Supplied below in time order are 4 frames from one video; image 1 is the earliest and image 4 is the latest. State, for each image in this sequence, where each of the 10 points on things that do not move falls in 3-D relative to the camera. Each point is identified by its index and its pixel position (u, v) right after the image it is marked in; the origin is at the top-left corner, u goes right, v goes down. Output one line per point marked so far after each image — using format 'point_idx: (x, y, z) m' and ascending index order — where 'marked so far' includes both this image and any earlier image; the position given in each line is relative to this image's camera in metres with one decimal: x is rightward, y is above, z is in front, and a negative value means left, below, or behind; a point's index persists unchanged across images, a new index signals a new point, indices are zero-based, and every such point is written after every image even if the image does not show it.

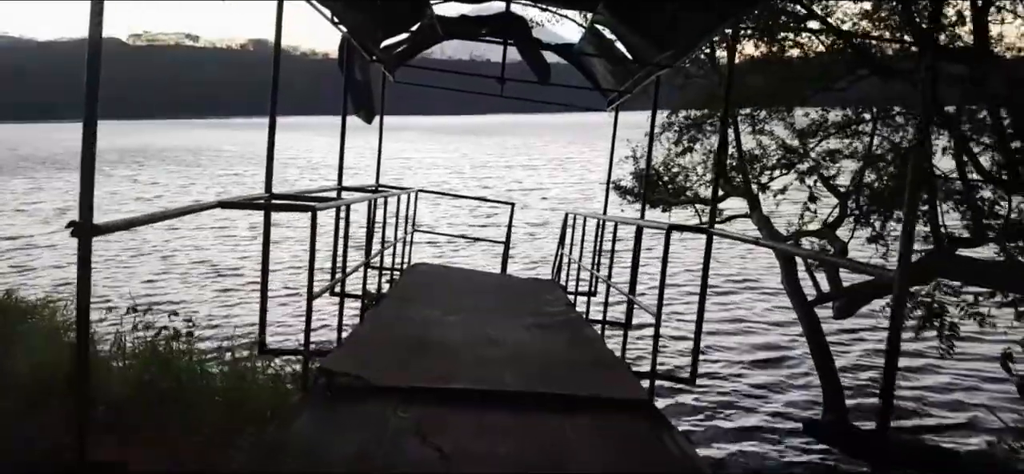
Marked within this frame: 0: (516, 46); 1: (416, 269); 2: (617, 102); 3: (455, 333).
0: (0.0, +1.6, +8.4) m
1: (-0.8, -0.3, +8.3) m
2: (+1.0, +1.3, +9.4) m
3: (-0.3, -0.5, +5.5) m
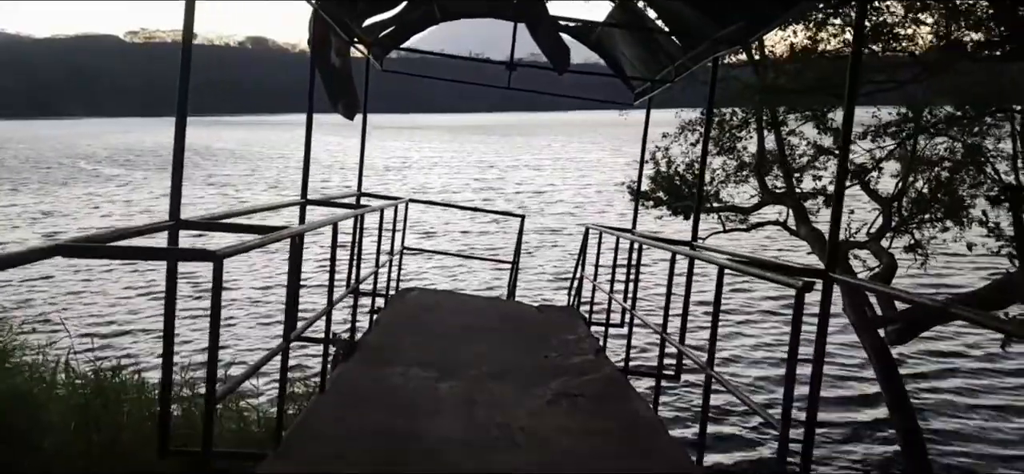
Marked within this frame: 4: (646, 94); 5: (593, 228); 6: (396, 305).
0: (+0.1, +1.5, +6.9) m
1: (-0.8, -0.4, +6.9) m
2: (+1.1, +1.2, +7.9) m
3: (-0.2, -0.7, +4.0) m
4: (+1.1, +1.2, +7.9) m
5: (+0.6, +0.1, +7.4) m
6: (-0.8, -0.4, +6.4) m
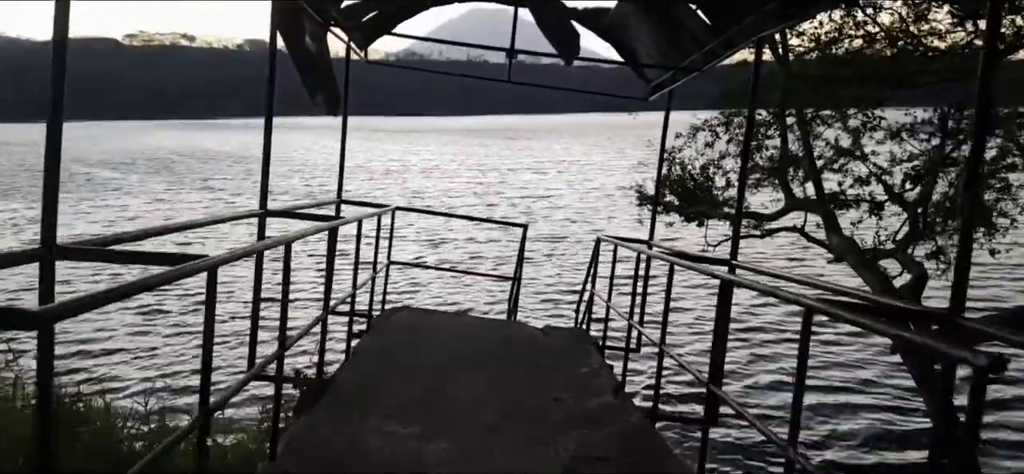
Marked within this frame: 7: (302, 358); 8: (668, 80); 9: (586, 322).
0: (+0.1, +1.4, +6.1) m
1: (-0.8, -0.5, +6.0) m
2: (+1.1, +1.1, +7.1) m
3: (-0.2, -0.7, +3.1) m
4: (+1.1, +1.1, +7.0) m
5: (+0.6, 0.0, +6.5) m
6: (-0.8, -0.5, +5.5) m
7: (-3.0, -1.8, +13.8) m
8: (+1.1, +1.1, +6.9) m
9: (+0.6, -0.6, +7.4) m
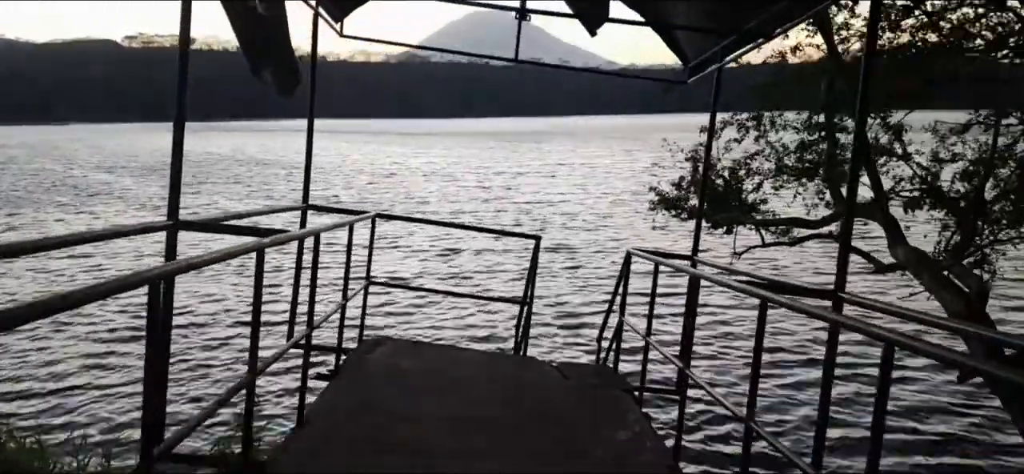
0: (+0.2, +1.3, +4.8) m
1: (-0.7, -0.6, +4.8) m
2: (+1.1, +1.0, +5.8) m
3: (-0.2, -0.8, +1.9) m
4: (+1.1, +1.0, +5.8) m
5: (+0.7, -0.1, +5.3) m
6: (-0.7, -0.6, +4.3) m
7: (-2.9, -1.9, +12.5) m
8: (+1.1, +1.0, +5.6) m
9: (+0.6, -0.7, +6.2) m
